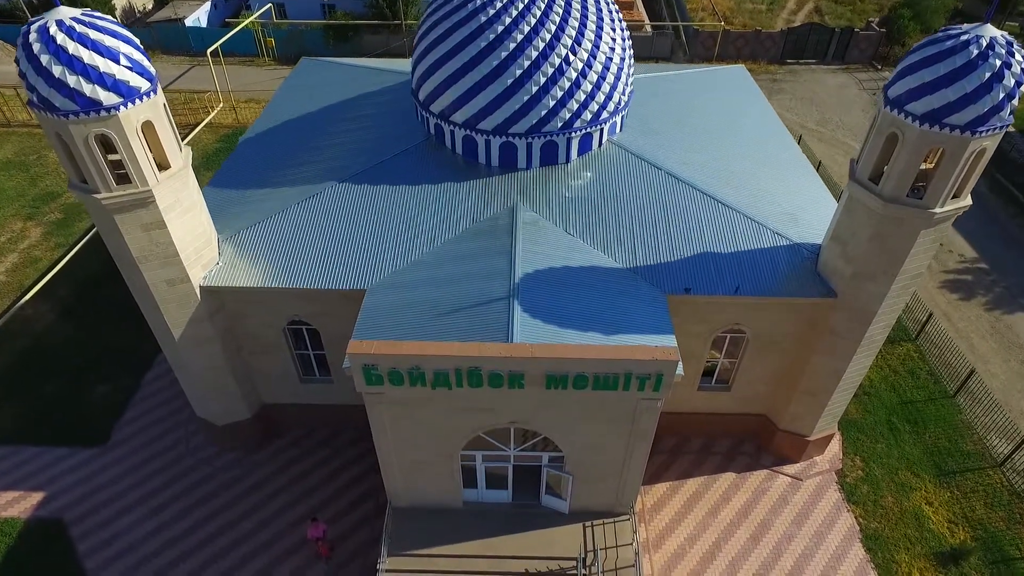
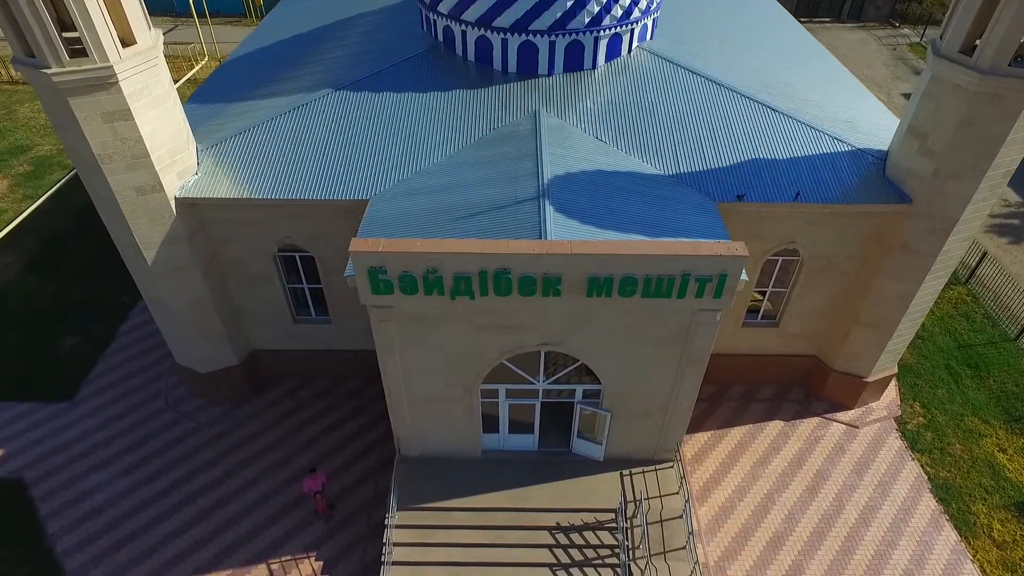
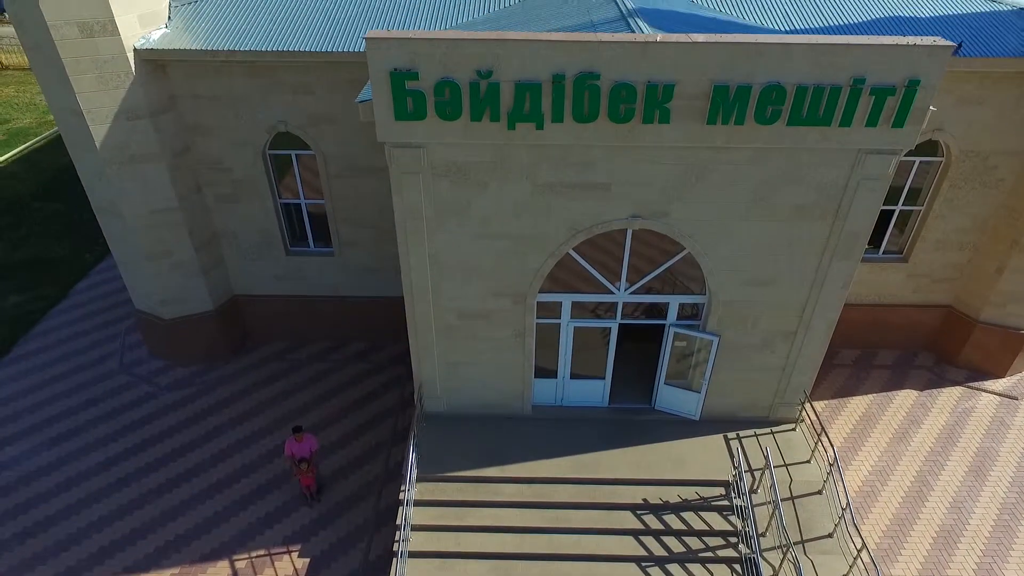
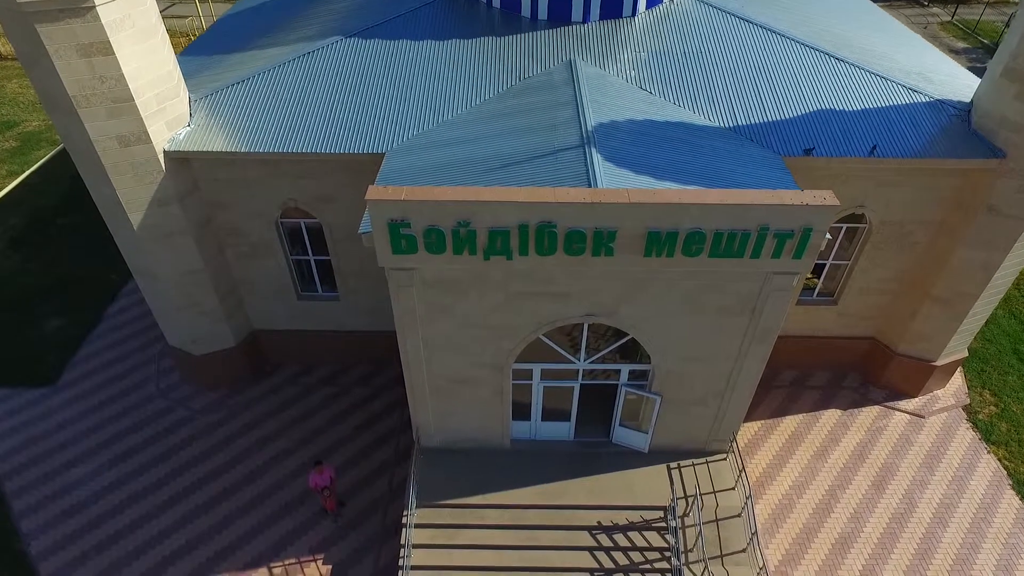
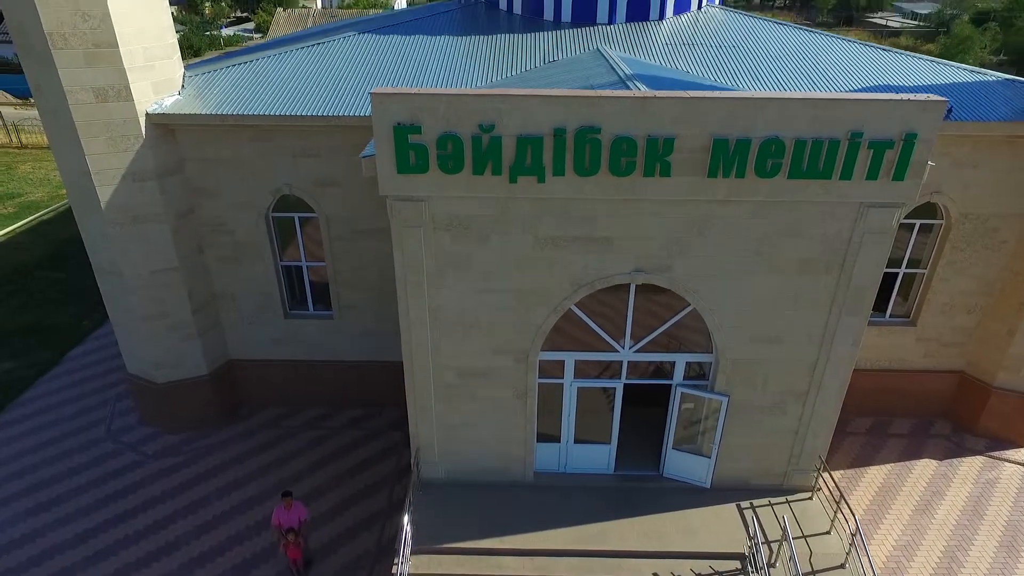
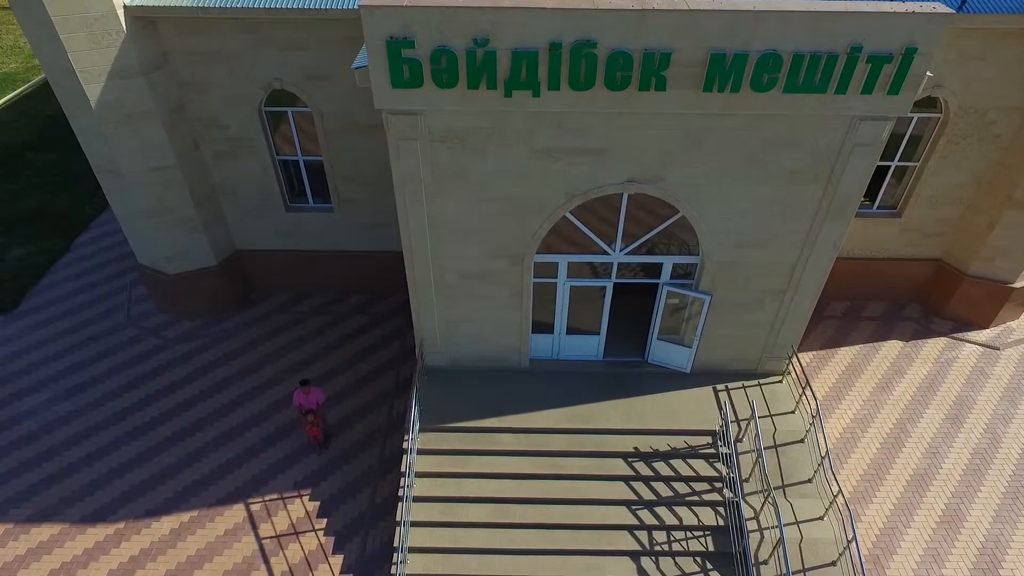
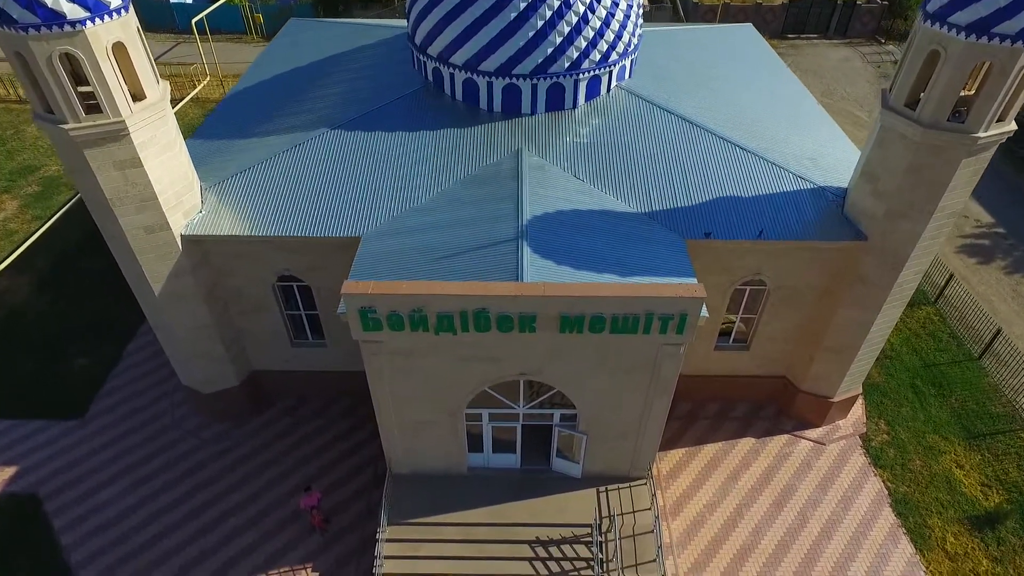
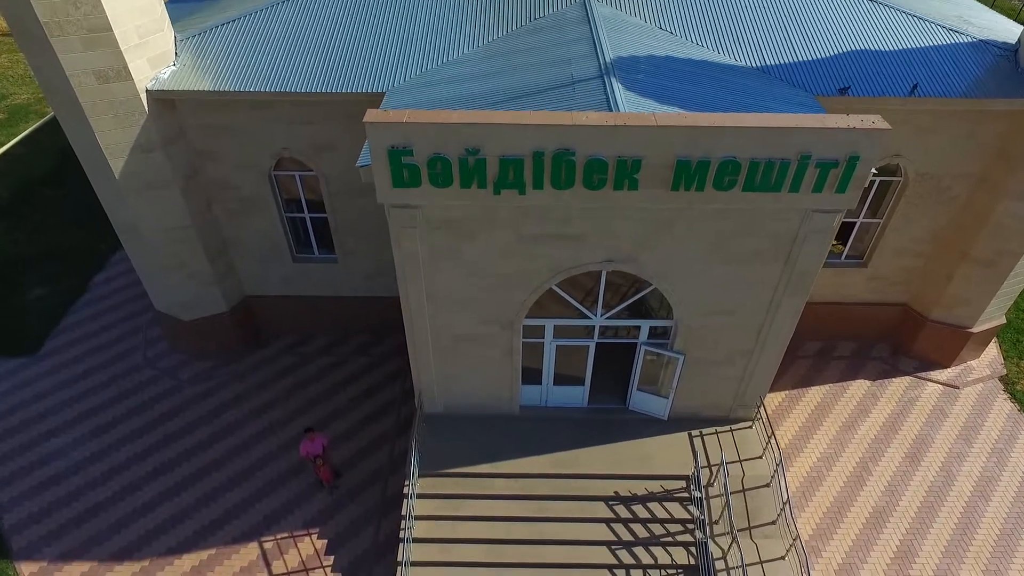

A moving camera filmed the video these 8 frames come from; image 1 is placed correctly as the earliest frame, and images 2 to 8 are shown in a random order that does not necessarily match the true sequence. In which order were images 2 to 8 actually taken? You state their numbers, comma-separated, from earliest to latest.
7, 2, 4, 8, 6, 3, 5
